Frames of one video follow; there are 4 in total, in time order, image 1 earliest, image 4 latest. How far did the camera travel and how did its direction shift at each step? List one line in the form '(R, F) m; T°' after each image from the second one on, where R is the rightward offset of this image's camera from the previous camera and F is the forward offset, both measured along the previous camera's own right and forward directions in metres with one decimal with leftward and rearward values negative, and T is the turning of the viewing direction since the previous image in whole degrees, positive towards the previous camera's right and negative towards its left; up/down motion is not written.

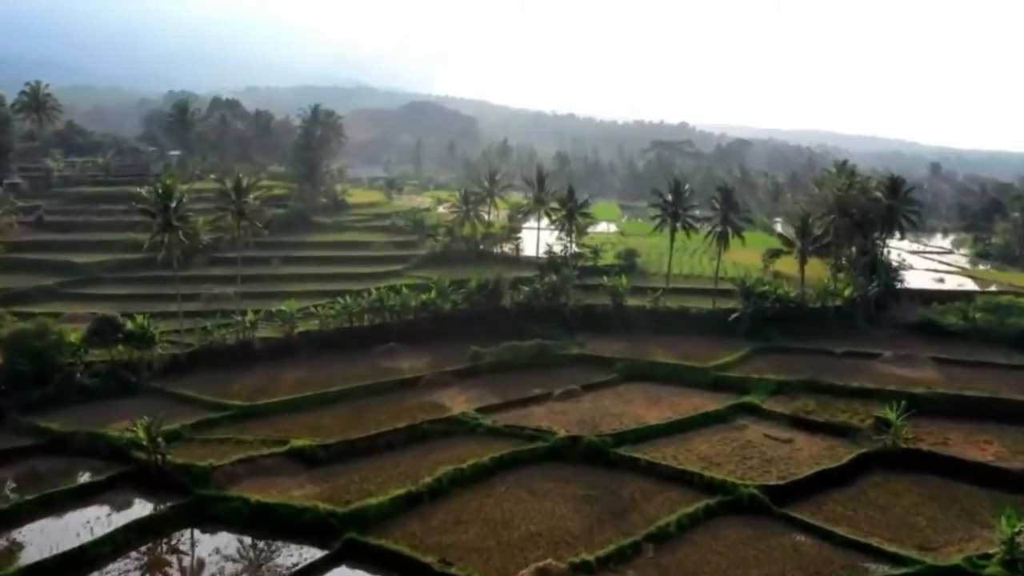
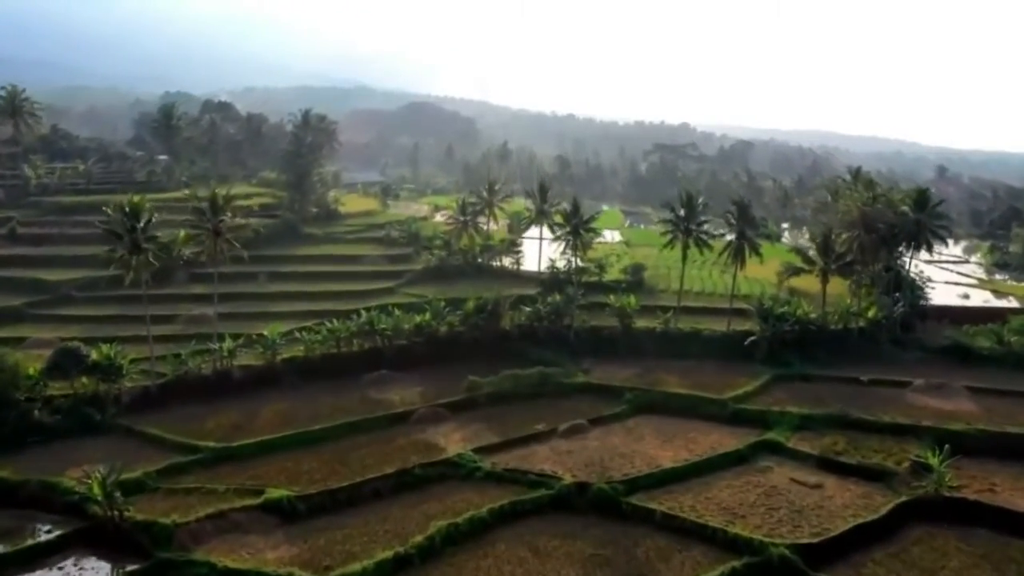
(0.0, +3.0) m; 0°
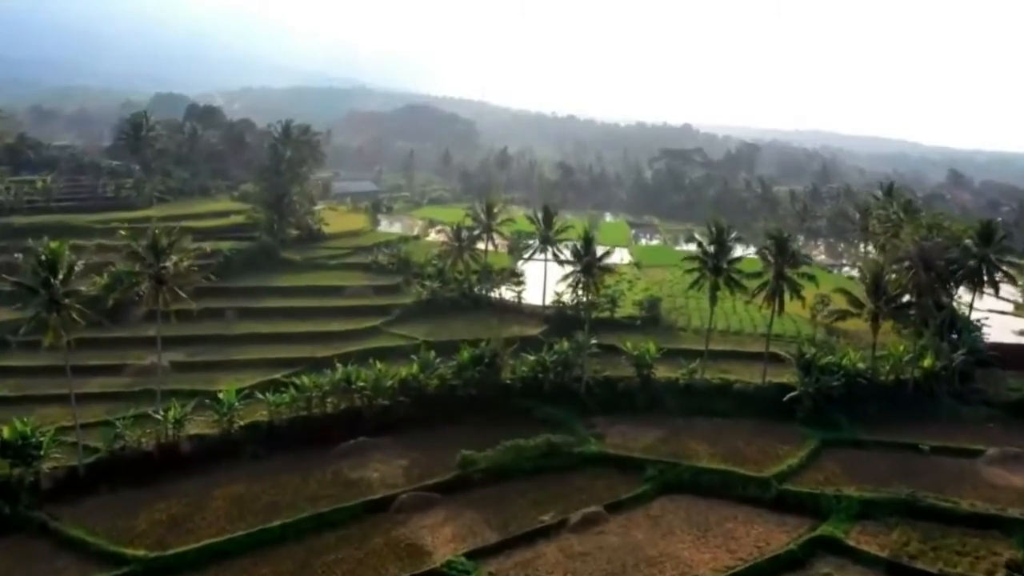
(-0.1, +5.7) m; 0°
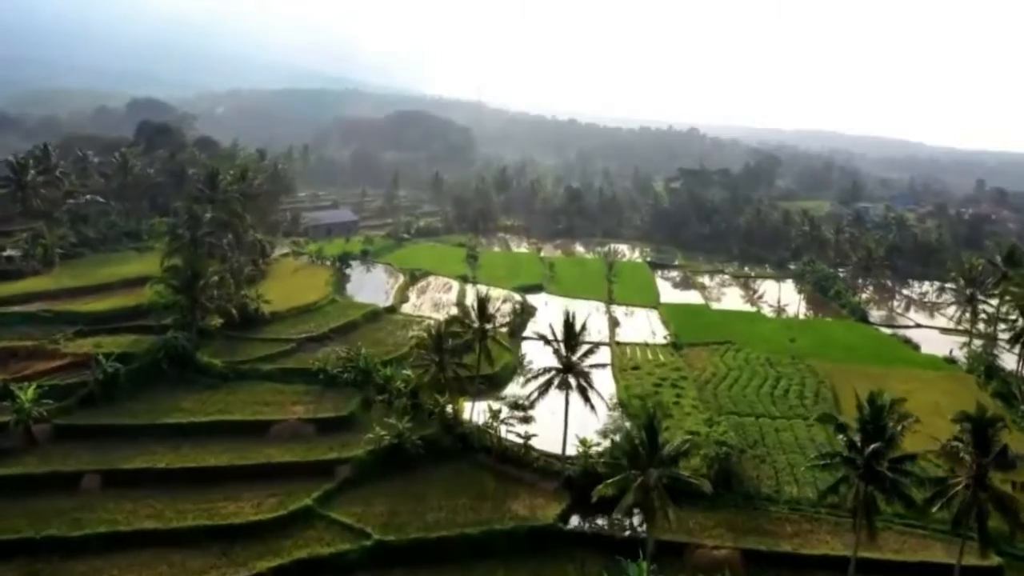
(-0.2, +14.8) m; 0°
